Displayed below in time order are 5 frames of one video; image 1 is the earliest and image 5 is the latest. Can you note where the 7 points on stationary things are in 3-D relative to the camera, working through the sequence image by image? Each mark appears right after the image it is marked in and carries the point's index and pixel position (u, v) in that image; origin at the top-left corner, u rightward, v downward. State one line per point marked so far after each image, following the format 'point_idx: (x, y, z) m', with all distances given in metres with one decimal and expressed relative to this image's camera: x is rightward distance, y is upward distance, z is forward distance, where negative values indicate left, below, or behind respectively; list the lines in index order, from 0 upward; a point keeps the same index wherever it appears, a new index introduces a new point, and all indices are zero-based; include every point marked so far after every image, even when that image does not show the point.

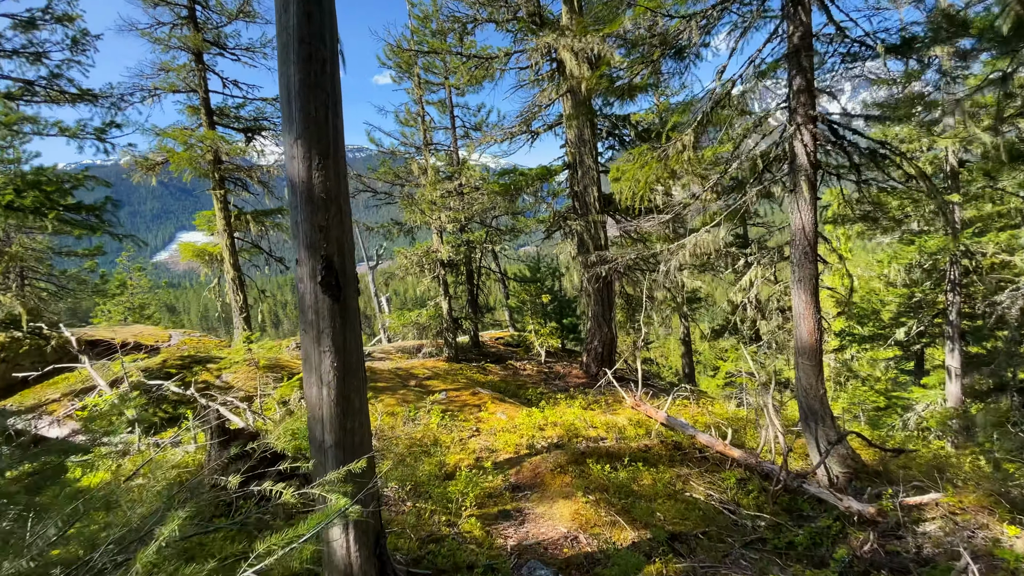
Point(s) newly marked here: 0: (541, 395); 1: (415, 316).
0: (+0.6, -2.1, +9.5) m
1: (-2.3, -0.7, +11.2) m
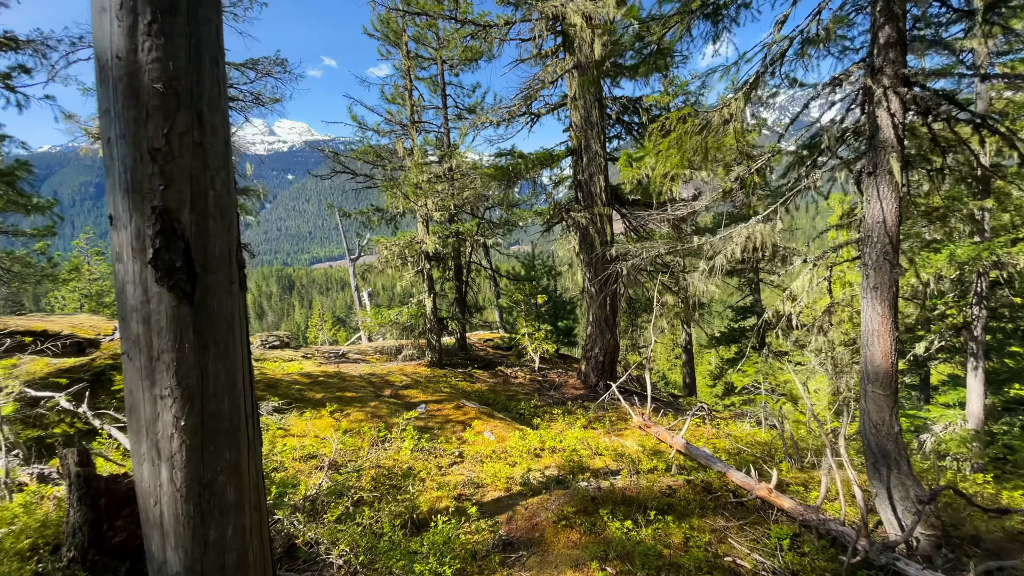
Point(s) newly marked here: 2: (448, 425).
0: (+0.4, -2.1, +8.3) m
1: (-2.5, -0.5, +9.9) m
2: (-0.9, -2.0, +6.9) m
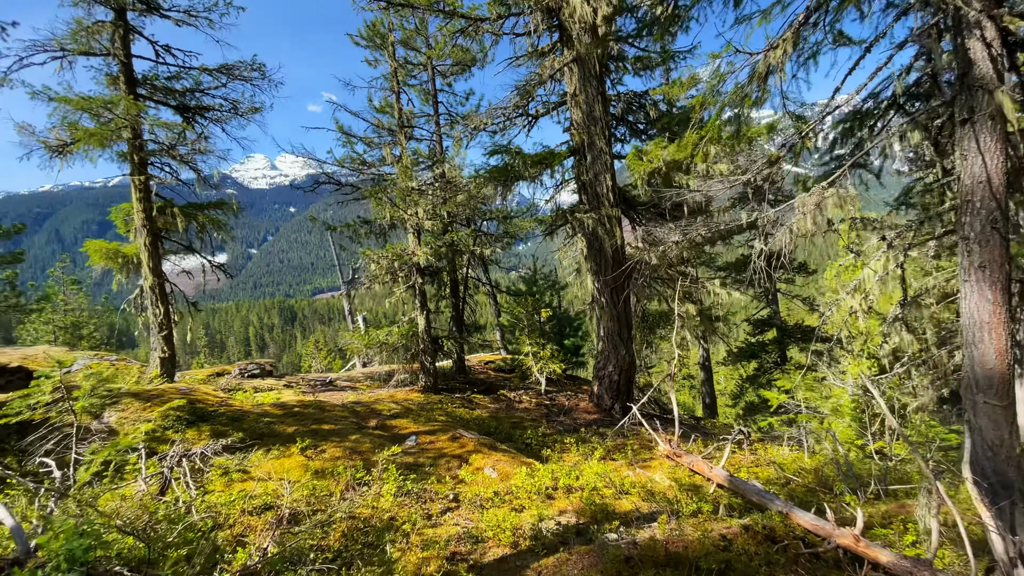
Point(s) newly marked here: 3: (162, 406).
0: (+0.5, -2.3, +7.2) m
1: (-2.4, -0.9, +8.9) m
2: (-0.9, -2.1, +5.9) m
3: (-4.6, -1.6, +6.3) m
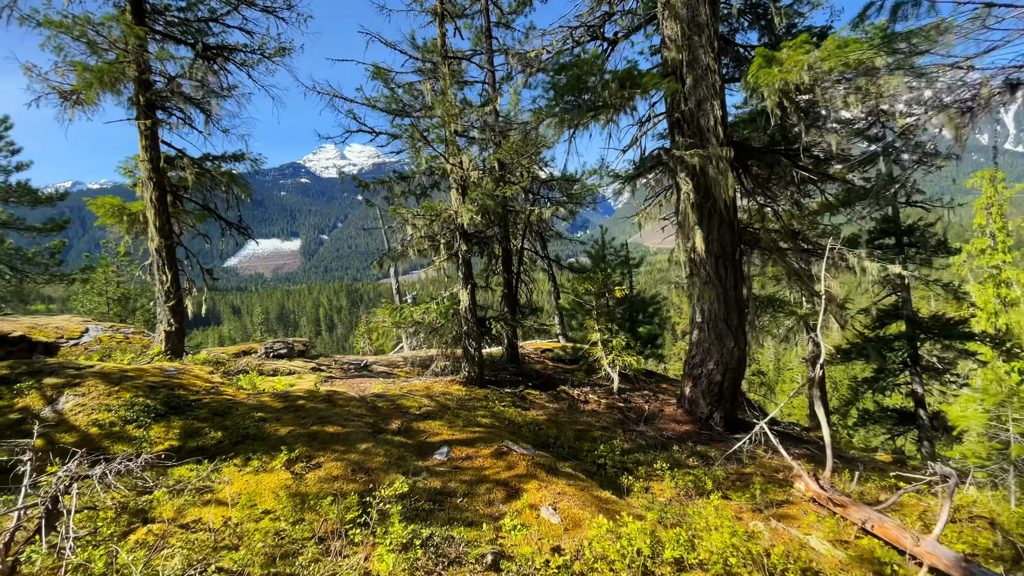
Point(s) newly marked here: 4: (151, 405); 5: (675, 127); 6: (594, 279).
0: (+1.2, -1.9, +5.2) m
1: (-1.5, -0.4, +7.3) m
2: (-0.3, -1.7, +4.1) m
3: (-3.9, -1.1, +4.9) m
4: (-3.7, -1.2, +4.8) m
5: (+2.3, +2.3, +6.9) m
6: (+1.5, +0.2, +8.6) m
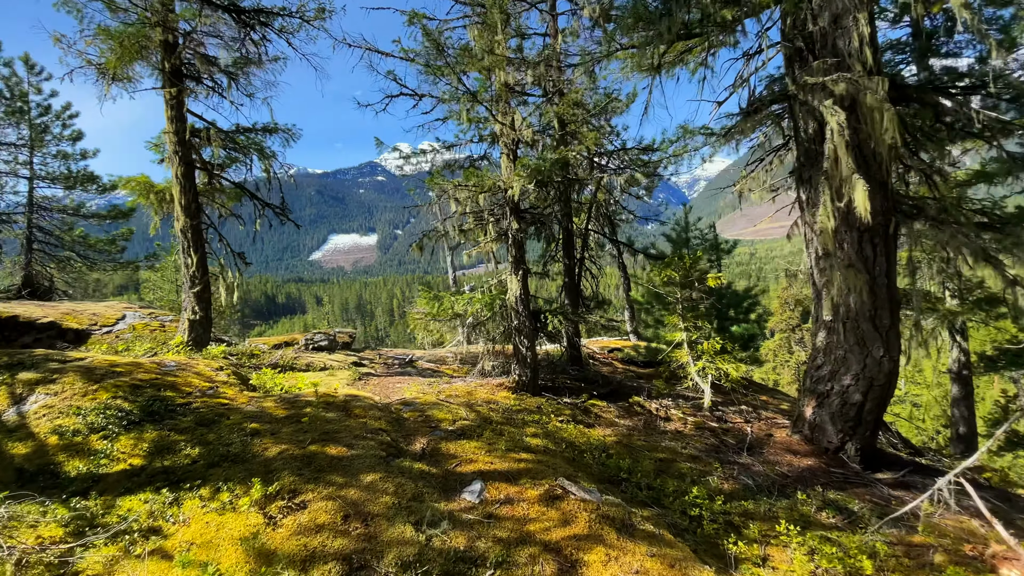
0: (+1.7, -1.7, +3.7) m
1: (-0.7, -0.2, +6.1) m
2: (0.0, -1.6, +2.8) m
3: (-3.5, -0.9, +4.1) m
4: (-3.2, -1.0, +4.0) m
5: (+3.0, +2.5, +5.2) m
6: (+2.4, +0.3, +7.0) m
